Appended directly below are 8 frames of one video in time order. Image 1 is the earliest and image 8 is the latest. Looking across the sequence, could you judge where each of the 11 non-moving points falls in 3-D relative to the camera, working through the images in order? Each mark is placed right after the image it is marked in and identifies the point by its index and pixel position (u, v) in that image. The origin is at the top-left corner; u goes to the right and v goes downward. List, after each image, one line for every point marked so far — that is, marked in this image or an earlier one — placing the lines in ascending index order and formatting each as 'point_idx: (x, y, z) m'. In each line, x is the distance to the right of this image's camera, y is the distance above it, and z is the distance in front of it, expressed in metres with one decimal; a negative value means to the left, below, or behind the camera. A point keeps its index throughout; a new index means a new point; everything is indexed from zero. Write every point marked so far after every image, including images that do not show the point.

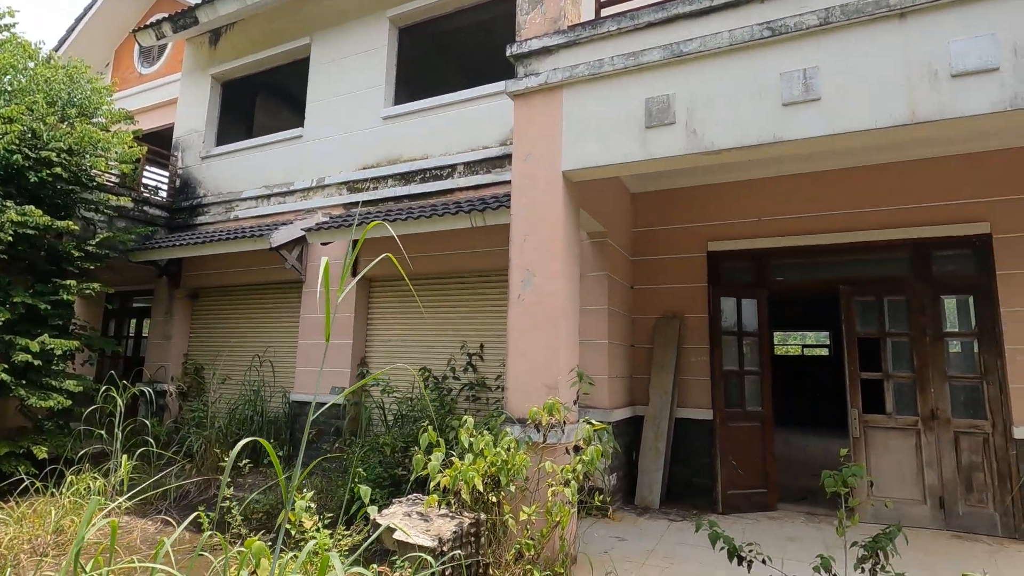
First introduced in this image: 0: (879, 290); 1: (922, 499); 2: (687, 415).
0: (+3.0, 0.0, +4.3) m
1: (+3.1, -1.6, +4.0) m
2: (+1.5, -1.1, +4.7) m
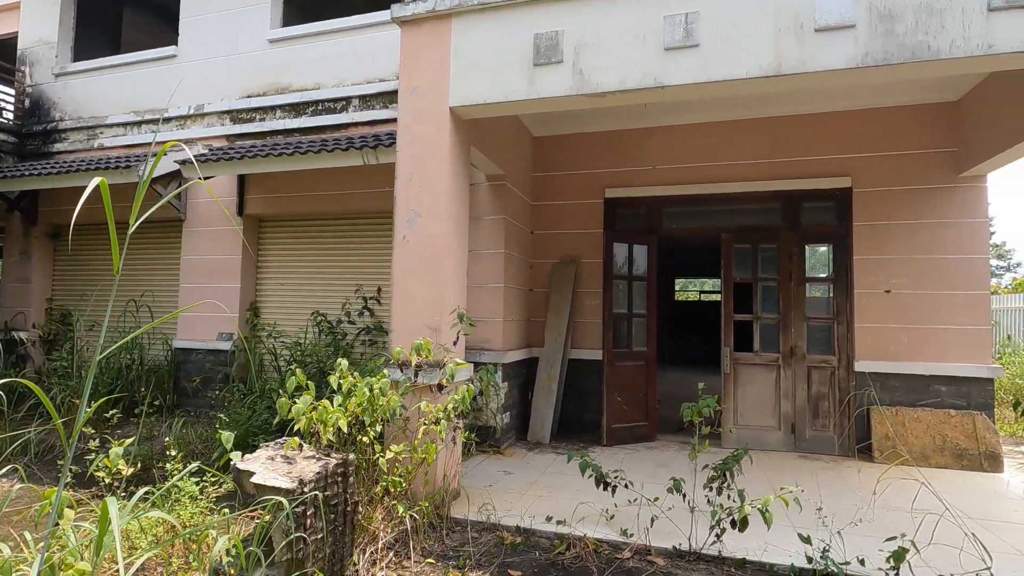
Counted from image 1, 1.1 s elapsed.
0: (+2.1, +0.4, +4.6) m
1: (+2.2, -1.2, +4.5) m
2: (+0.6, -0.6, +4.9) m
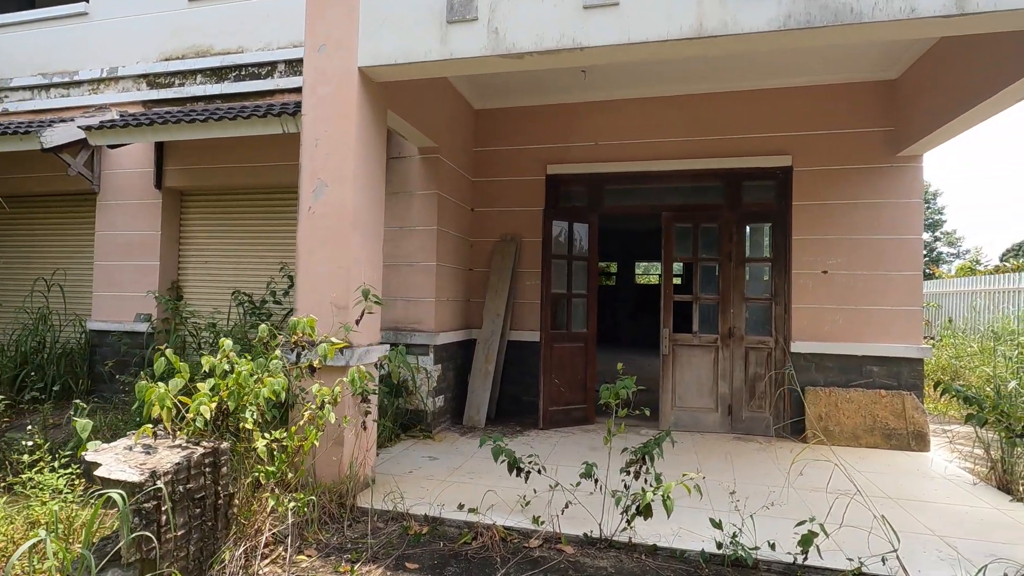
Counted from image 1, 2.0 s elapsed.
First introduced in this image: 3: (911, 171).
0: (+1.6, +0.6, +4.5) m
1: (+1.7, -1.0, +4.5) m
2: (+0.1, -0.4, +4.8) m
3: (+3.1, +0.9, +4.2) m
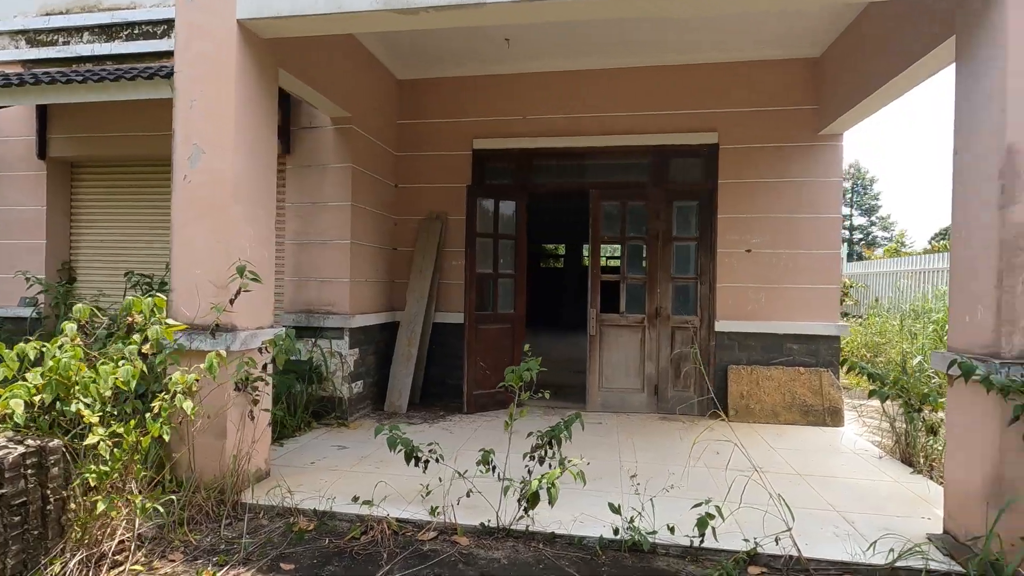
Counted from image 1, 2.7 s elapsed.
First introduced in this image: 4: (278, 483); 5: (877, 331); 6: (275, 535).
0: (+0.9, +0.8, +4.4) m
1: (+1.1, -0.8, +4.4) m
2: (-0.6, -0.3, +4.6) m
3: (+2.5, +1.1, +4.2) m
4: (-1.2, -1.0, +2.7) m
5: (+4.0, -0.5, +5.9) m
6: (-1.0, -1.1, +2.3) m
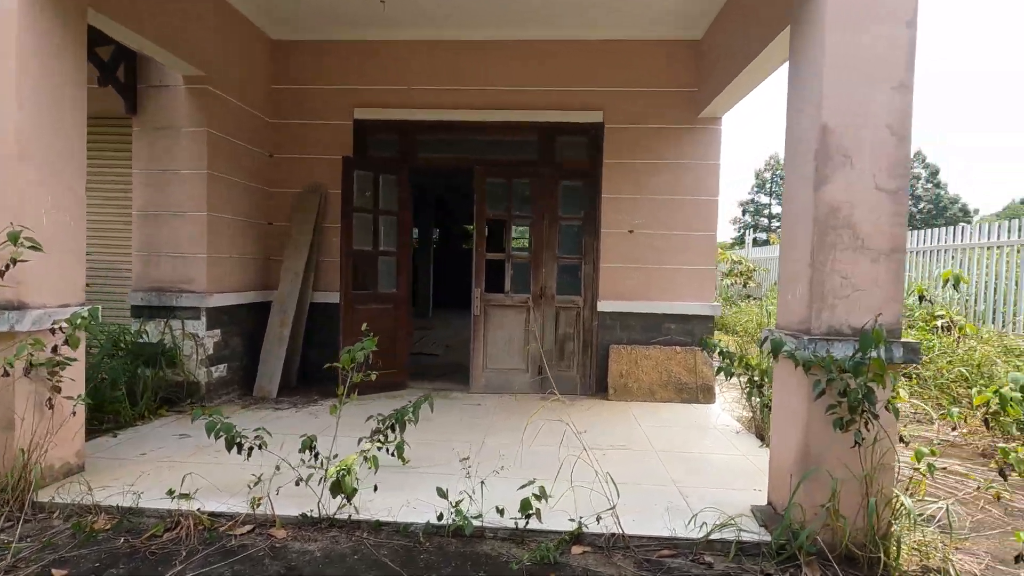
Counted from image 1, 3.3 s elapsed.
0: (0.0, +0.9, +4.3) m
1: (+0.1, -0.7, +4.4) m
2: (-1.5, -0.1, +4.4) m
3: (+1.6, +1.2, +4.3) m
4: (-1.9, -0.9, +2.4) m
5: (+2.9, -0.3, +6.2) m
6: (-1.7, -0.9, +2.0) m
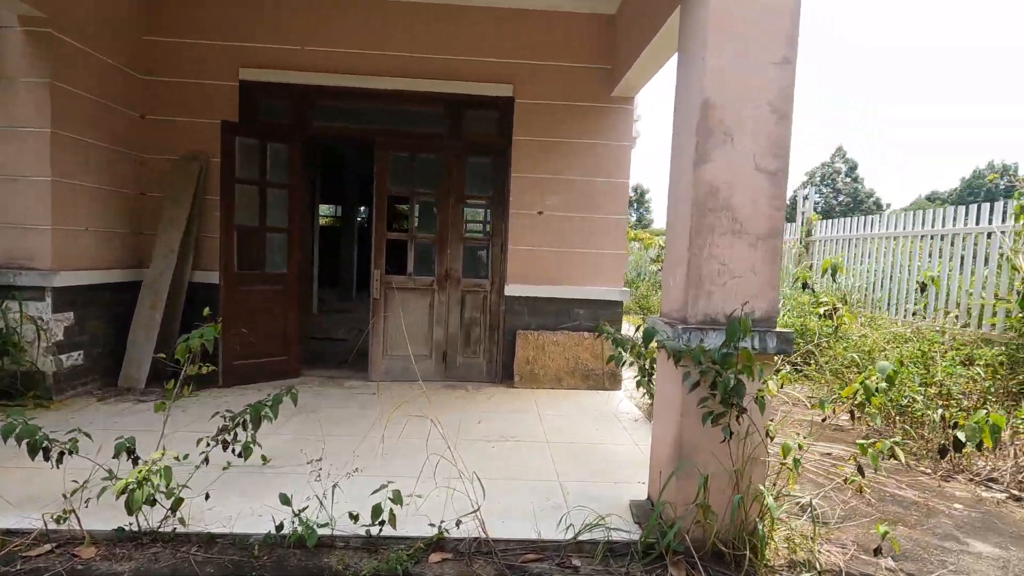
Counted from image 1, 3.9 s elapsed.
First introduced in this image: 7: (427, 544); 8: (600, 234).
0: (-0.7, +1.1, +4.1) m
1: (-0.6, -0.5, +4.2) m
2: (-2.3, +0.1, +3.9) m
3: (+0.9, +1.3, +4.1) m
4: (-2.5, -0.8, +2.0) m
5: (+1.9, -0.1, +6.3) m
6: (-2.2, -0.9, +1.7) m
7: (-0.3, -0.9, +1.9) m
8: (+0.7, +0.4, +4.2) m
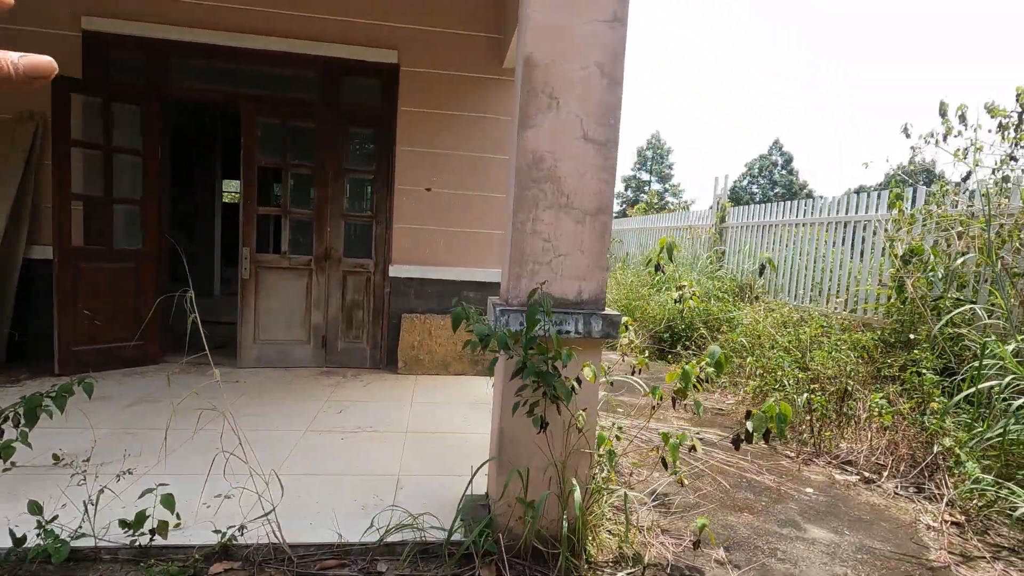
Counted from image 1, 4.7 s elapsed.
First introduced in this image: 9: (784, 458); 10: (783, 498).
0: (-1.6, +1.2, +3.7) m
1: (-1.5, -0.4, +3.9) m
2: (-3.1, +0.2, +3.5) m
3: (0.0, +1.5, +3.9) m
4: (-3.1, -0.7, +1.6) m
5: (+0.9, +0.1, +6.2) m
6: (-2.8, -0.8, +1.3) m
7: (-0.9, -0.8, +1.7) m
8: (-0.1, +0.6, +4.0) m
9: (+1.5, -0.9, +3.0) m
10: (+1.3, -1.0, +2.5) m
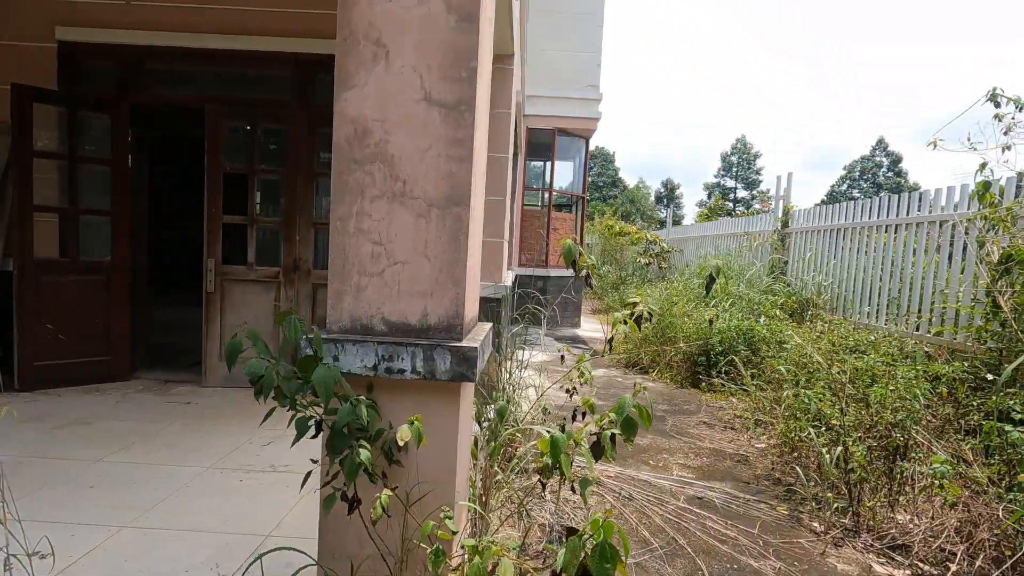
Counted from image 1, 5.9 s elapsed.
0: (-1.7, +1.1, +3.5) m
1: (-1.6, -0.5, +3.6) m
2: (-3.2, +0.1, +3.5) m
3: (-0.1, +1.4, +3.5) m
4: (-3.6, -0.7, +1.6) m
5: (+1.1, -0.1, +5.5) m
6: (-3.3, -0.8, +1.2) m
7: (-1.4, -0.9, +1.3) m
8: (-0.2, +0.5, +3.5) m
9: (+1.2, -1.0, +2.2) m
10: (+0.9, -1.0, +1.8) m
